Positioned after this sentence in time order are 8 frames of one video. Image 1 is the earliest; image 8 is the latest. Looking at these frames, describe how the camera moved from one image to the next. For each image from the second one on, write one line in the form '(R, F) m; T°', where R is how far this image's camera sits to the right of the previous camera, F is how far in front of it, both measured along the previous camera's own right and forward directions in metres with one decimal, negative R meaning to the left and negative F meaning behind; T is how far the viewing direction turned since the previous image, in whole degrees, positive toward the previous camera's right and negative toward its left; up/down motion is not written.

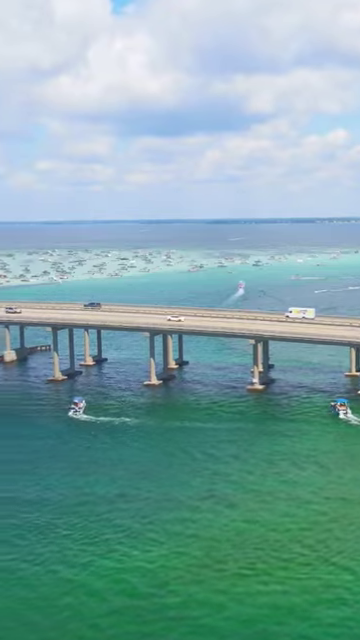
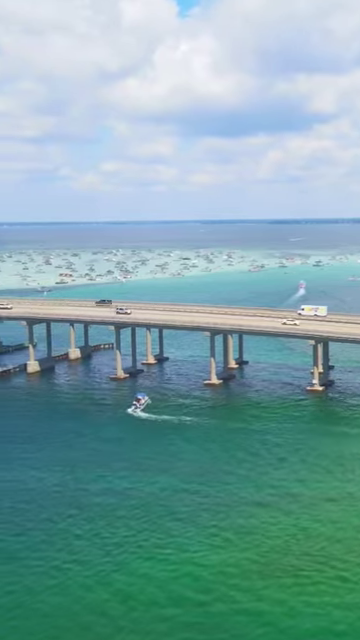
(+0.3, -0.5) m; -5°
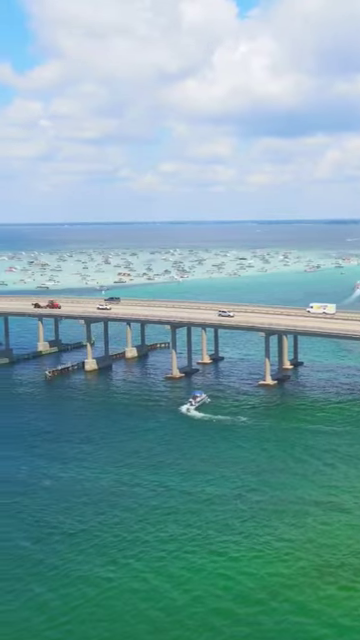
(+0.4, -0.3) m; -5°
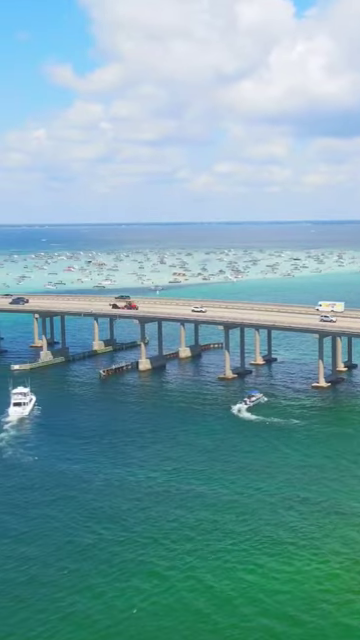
(+0.4, -0.1) m; -5°
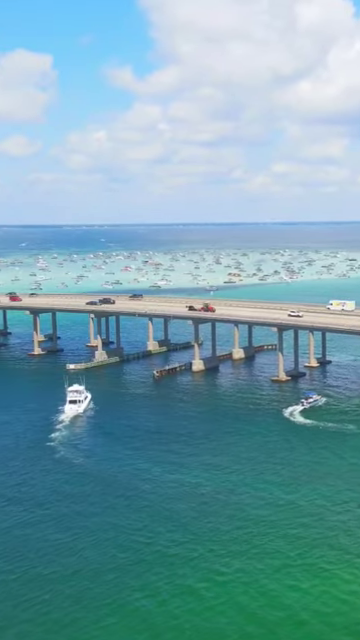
(+0.5, +0.1) m; -5°
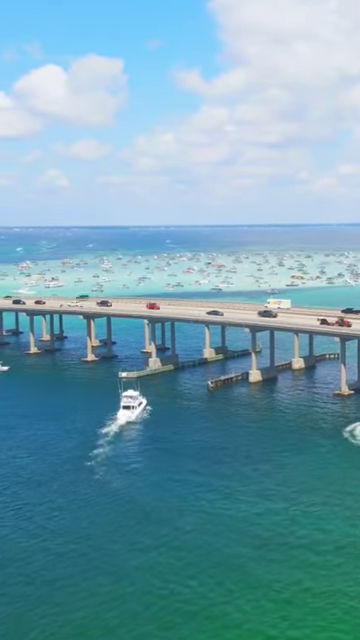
(+1.1, +4.0) m; -5°
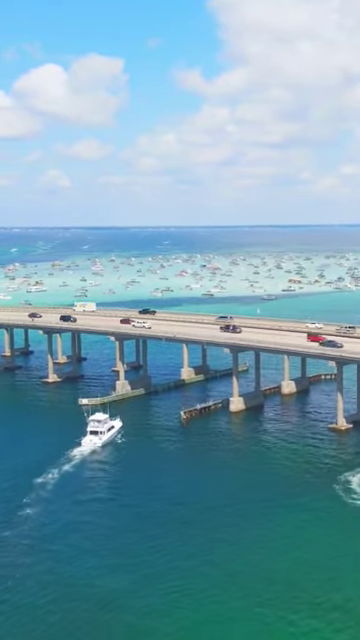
(+3.3, +12.6) m; 0°
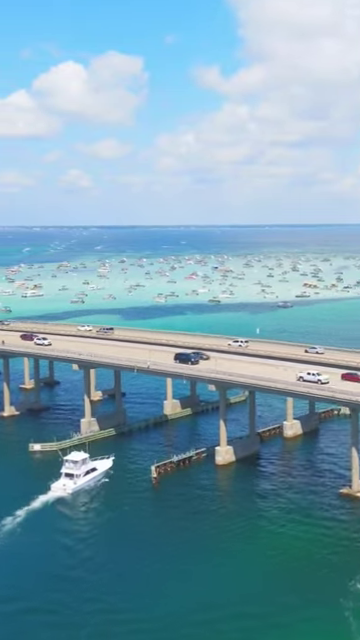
(+3.8, +15.3) m; -2°
